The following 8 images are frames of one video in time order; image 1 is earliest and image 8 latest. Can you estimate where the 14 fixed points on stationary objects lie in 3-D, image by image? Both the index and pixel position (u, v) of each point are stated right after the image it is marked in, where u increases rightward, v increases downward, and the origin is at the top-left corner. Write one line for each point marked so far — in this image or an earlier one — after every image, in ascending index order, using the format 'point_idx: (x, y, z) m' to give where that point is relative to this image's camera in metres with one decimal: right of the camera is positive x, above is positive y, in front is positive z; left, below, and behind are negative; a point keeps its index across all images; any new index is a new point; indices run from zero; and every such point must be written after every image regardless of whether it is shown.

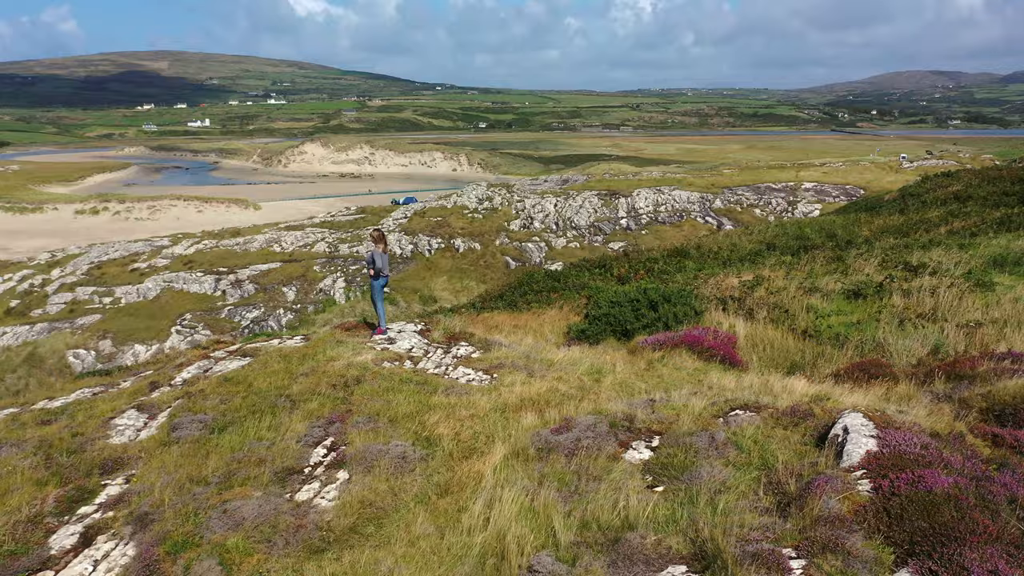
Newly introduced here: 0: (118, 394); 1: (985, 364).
0: (-5.0, -1.4, +10.8) m
1: (+5.7, -0.9, +10.2) m
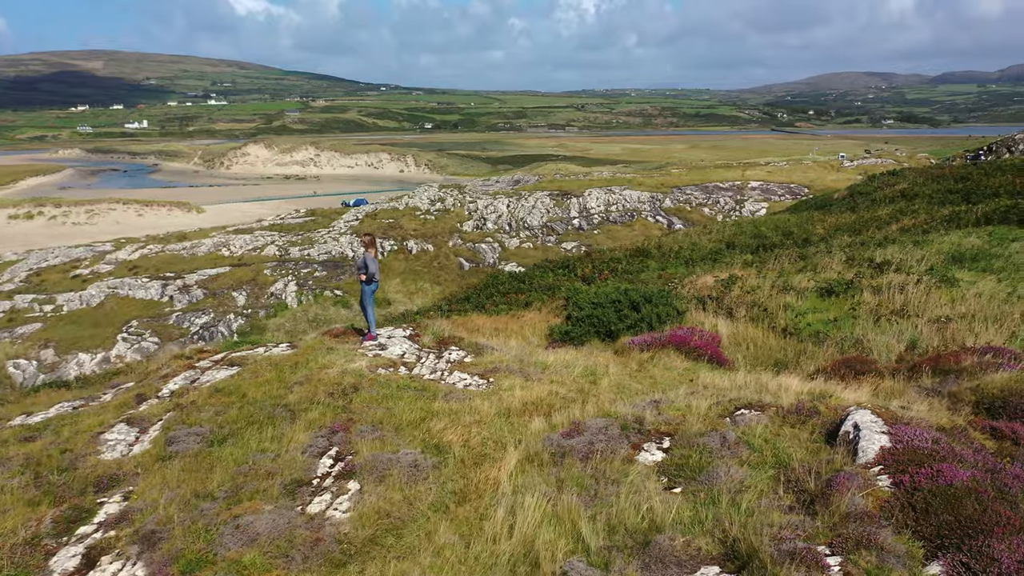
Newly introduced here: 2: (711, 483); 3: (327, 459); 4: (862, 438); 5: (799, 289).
0: (-5.0, -1.5, +10.4) m
1: (+5.7, -0.9, +10.5) m
2: (+1.8, -1.7, +7.5) m
3: (-1.9, -1.7, +8.6) m
4: (+3.1, -1.3, +7.5) m
5: (+5.6, 0.0, +16.3) m
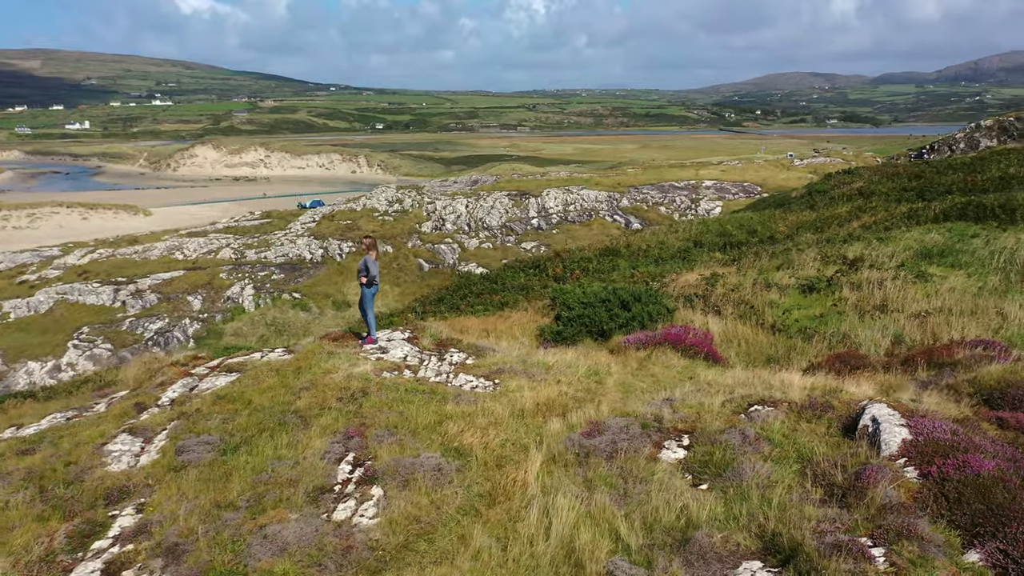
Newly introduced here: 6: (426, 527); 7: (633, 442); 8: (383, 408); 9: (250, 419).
0: (-4.9, -1.6, +10.1) m
1: (+5.8, -0.8, +10.8) m
2: (+2.0, -1.7, +7.6) m
3: (-1.7, -1.8, +8.5) m
4: (+3.4, -1.3, +7.7) m
5: (+5.3, 0.0, +16.6) m
6: (-0.8, -2.1, +7.5) m
7: (+1.2, -1.5, +8.5) m
8: (-1.5, -1.4, +9.7) m
9: (-2.9, -1.4, +9.4) m
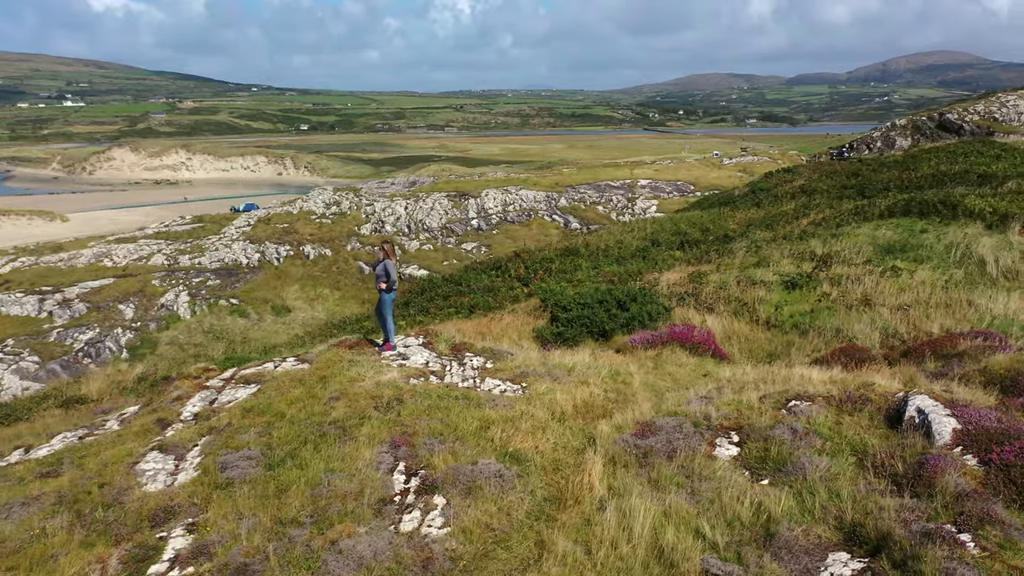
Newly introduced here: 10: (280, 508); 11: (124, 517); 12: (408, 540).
0: (-4.5, -1.7, +9.7) m
1: (+6.1, -0.7, +11.4) m
2: (+2.7, -1.7, +7.8) m
3: (-1.1, -1.9, +8.4) m
4: (+4.0, -1.3, +8.1) m
5: (+5.1, +0.1, +17.1) m
6: (-0.1, -2.2, +7.4) m
7: (+1.8, -1.5, +8.6) m
8: (-1.0, -1.4, +9.5) m
9: (-2.4, -1.5, +9.2) m
10: (-2.1, -2.0, +7.8) m
11: (-3.7, -2.2, +8.0) m
12: (-0.9, -2.2, +7.4) m
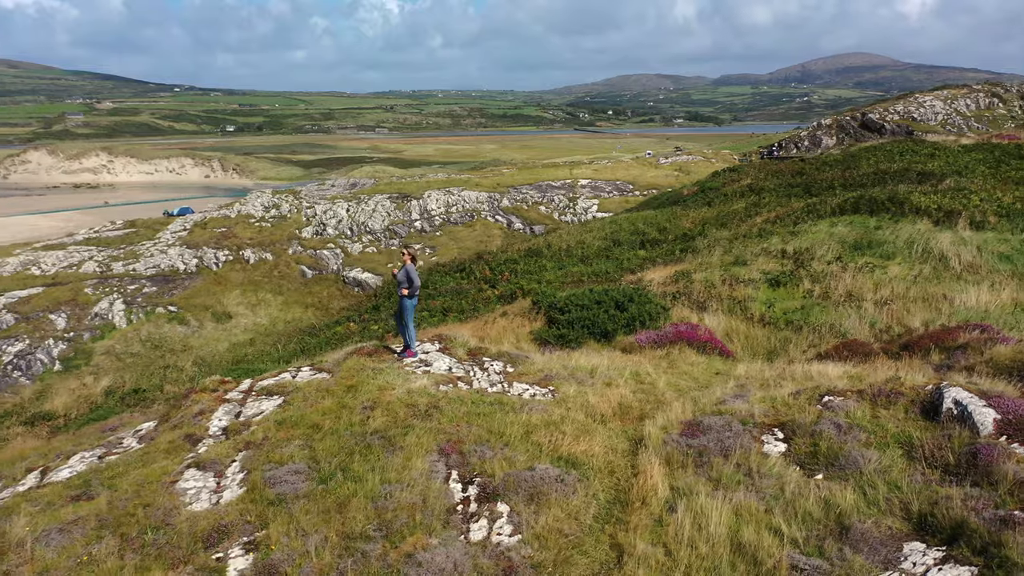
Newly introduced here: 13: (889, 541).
0: (-4.0, -1.8, +9.3) m
1: (+6.4, -0.7, +11.9) m
2: (+3.3, -1.7, +8.1) m
3: (-0.5, -1.9, +8.3) m
4: (+4.6, -1.2, +8.4) m
5: (+4.9, +0.1, +17.5) m
6: (+0.6, -2.2, +7.4) m
7: (+2.3, -1.6, +8.7) m
8: (-0.6, -1.5, +9.5) m
9: (-1.9, -1.6, +9.0) m
10: (-1.5, -2.1, +7.6) m
11: (-3.1, -2.3, +7.7) m
12: (-0.3, -2.3, +7.3) m
13: (+3.1, -2.1, +6.9) m
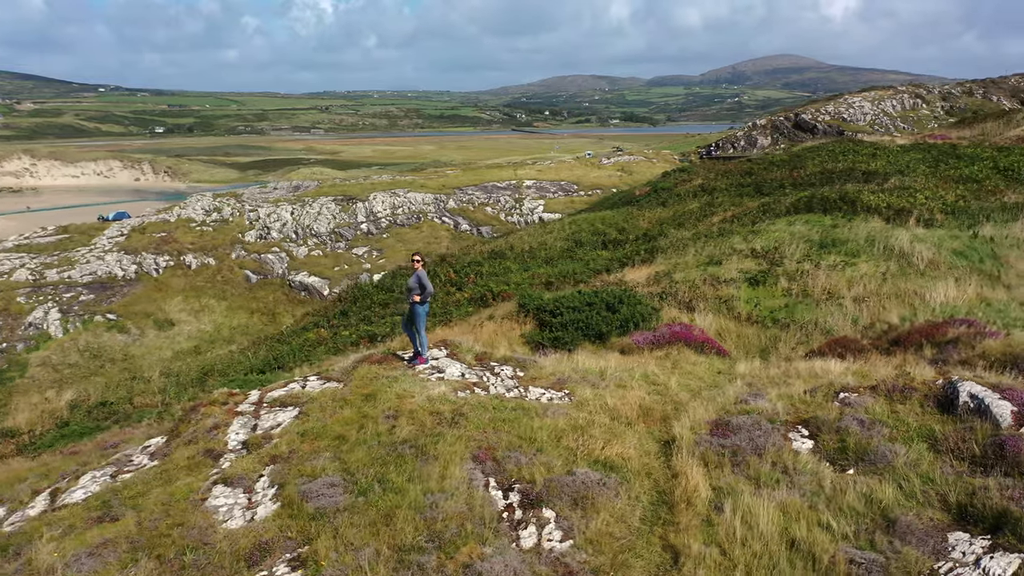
0: (-3.7, -1.9, +9.0) m
1: (+6.5, -0.6, +12.4) m
2: (+3.7, -1.7, +8.3) m
3: (-0.1, -2.0, +8.2) m
4: (+4.9, -1.2, +8.7) m
5: (+4.5, +0.2, +17.9) m
6: (+1.0, -2.3, +7.5) m
7: (+2.7, -1.6, +8.9) m
8: (-0.2, -1.6, +9.4) m
9: (-1.6, -1.7, +8.8) m
10: (-1.1, -2.2, +7.5) m
11: (-2.6, -2.4, +7.5) m
12: (+0.2, -2.3, +7.3) m
13: (+3.6, -2.1, +7.1) m
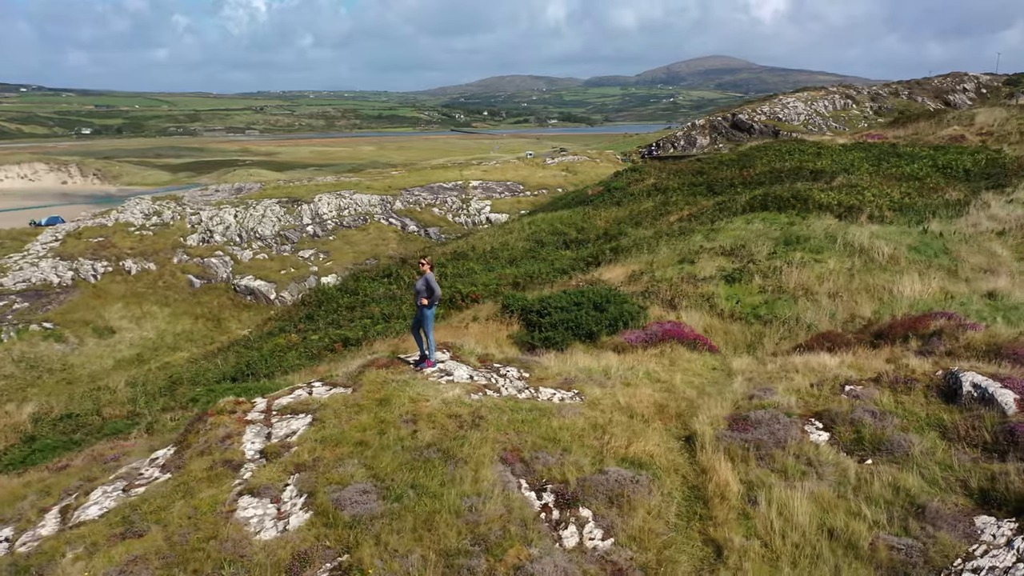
0: (-3.4, -2.0, +8.8) m
1: (+6.5, -0.5, +12.9) m
2: (+4.0, -1.7, +8.6) m
3: (+0.2, -2.0, +8.3) m
4: (+5.2, -1.1, +9.1) m
5: (+4.1, +0.2, +18.2) m
6: (+1.4, -2.3, +7.6) m
7: (+3.0, -1.5, +9.1) m
8: (0.0, -1.6, +9.4) m
9: (-1.3, -1.8, +8.7) m
10: (-0.7, -2.2, +7.5) m
11: (-2.2, -2.5, +7.3) m
12: (+0.6, -2.3, +7.3) m
13: (+4.0, -2.0, +7.4) m
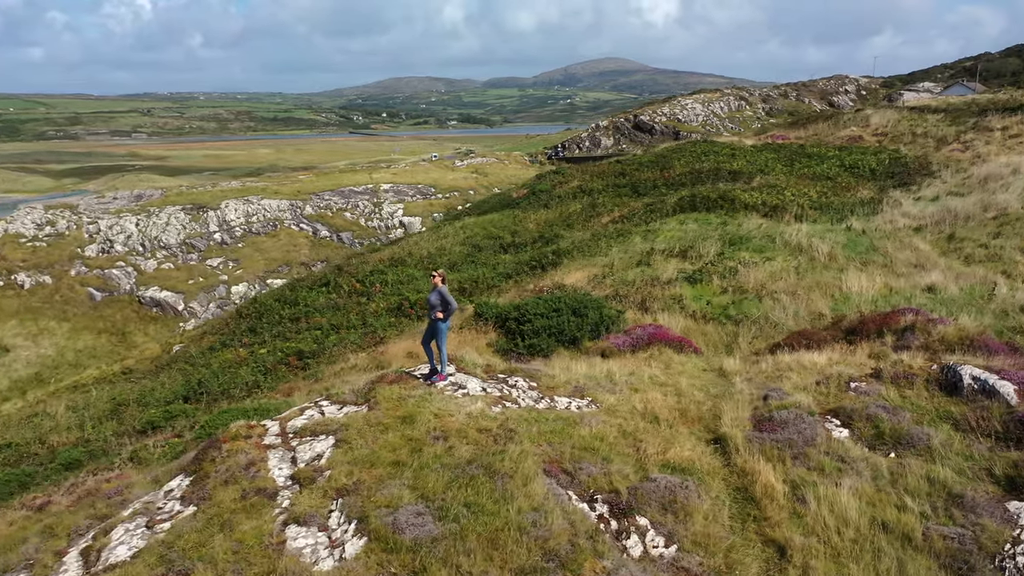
0: (-2.9, -2.2, +8.3) m
1: (+6.3, -0.5, +13.6) m
2: (+4.4, -1.7, +9.1) m
3: (+0.7, -2.1, +8.3) m
4: (+5.6, -1.1, +9.8) m
5: (+3.3, +0.2, +18.6) m
6: (+2.0, -2.3, +7.7) m
7: (+3.3, -1.6, +9.5) m
8: (+0.4, -1.7, +9.4) m
9: (-0.8, -1.9, +8.6) m
10: (0.0, -2.4, +7.4) m
11: (-1.6, -2.6, +7.0) m
12: (+1.3, -2.4, +7.4) m
13: (+4.6, -2.0, +7.9) m
